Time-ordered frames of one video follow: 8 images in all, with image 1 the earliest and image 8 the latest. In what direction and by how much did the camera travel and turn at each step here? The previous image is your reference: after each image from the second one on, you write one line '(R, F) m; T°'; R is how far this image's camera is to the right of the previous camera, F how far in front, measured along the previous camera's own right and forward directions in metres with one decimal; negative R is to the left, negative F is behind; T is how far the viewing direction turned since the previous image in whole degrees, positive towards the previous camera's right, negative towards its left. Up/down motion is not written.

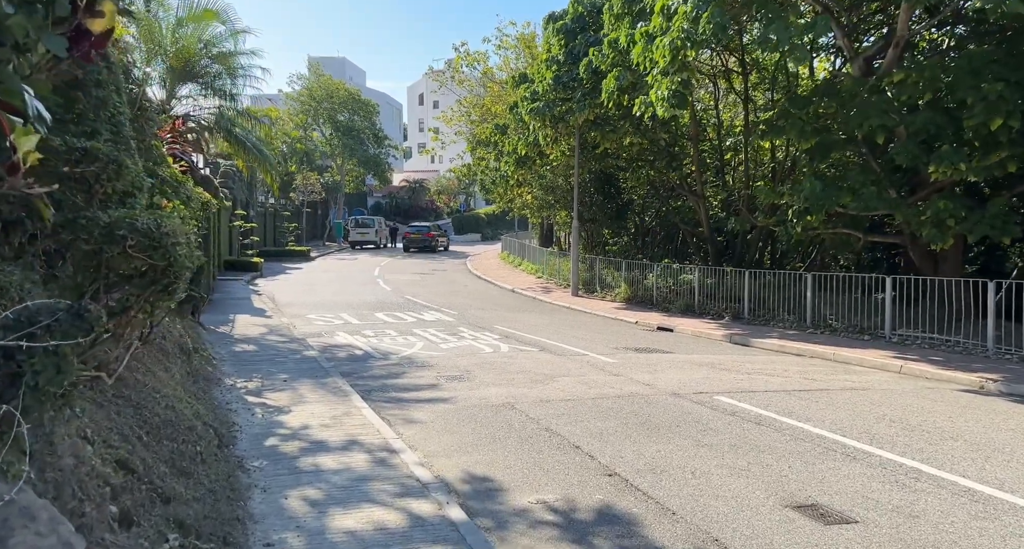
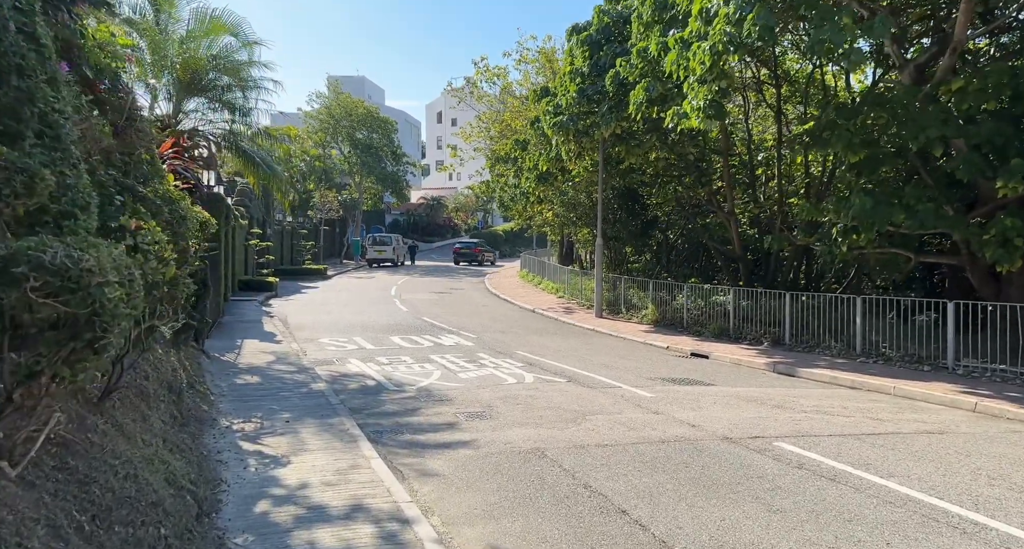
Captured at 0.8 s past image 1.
(-0.1, +0.8) m; -1°
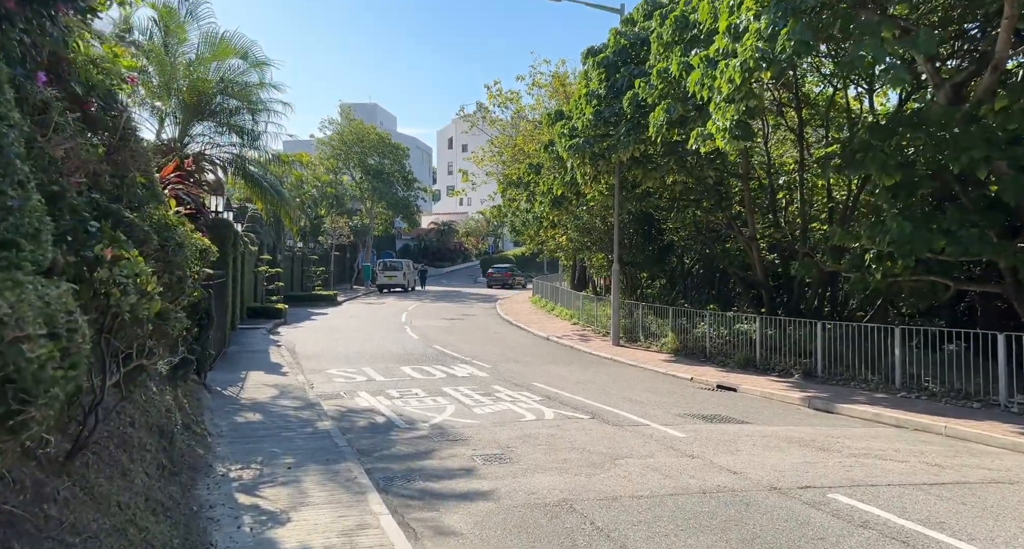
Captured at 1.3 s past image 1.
(-0.1, +0.6) m; -1°
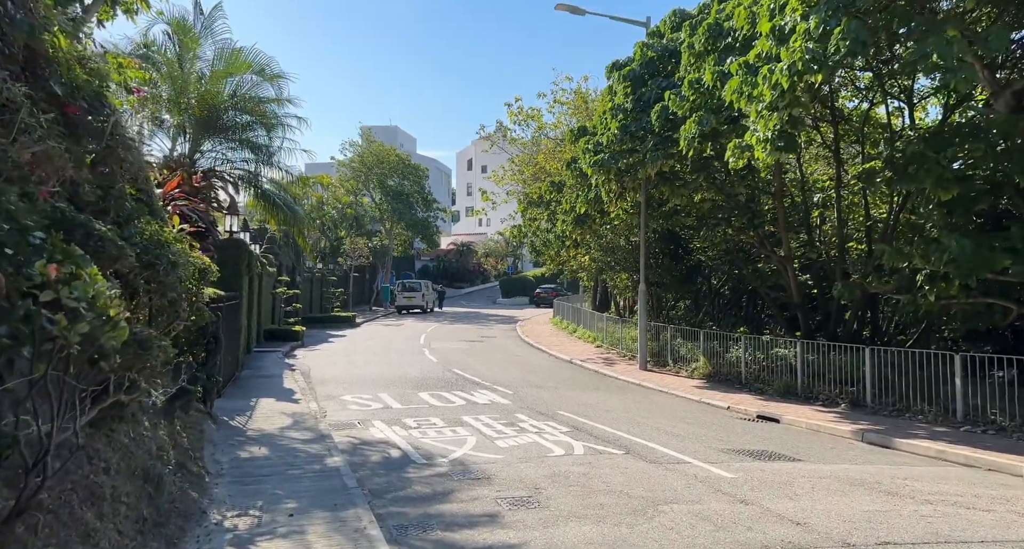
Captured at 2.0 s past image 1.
(-0.1, +0.7) m; -2°
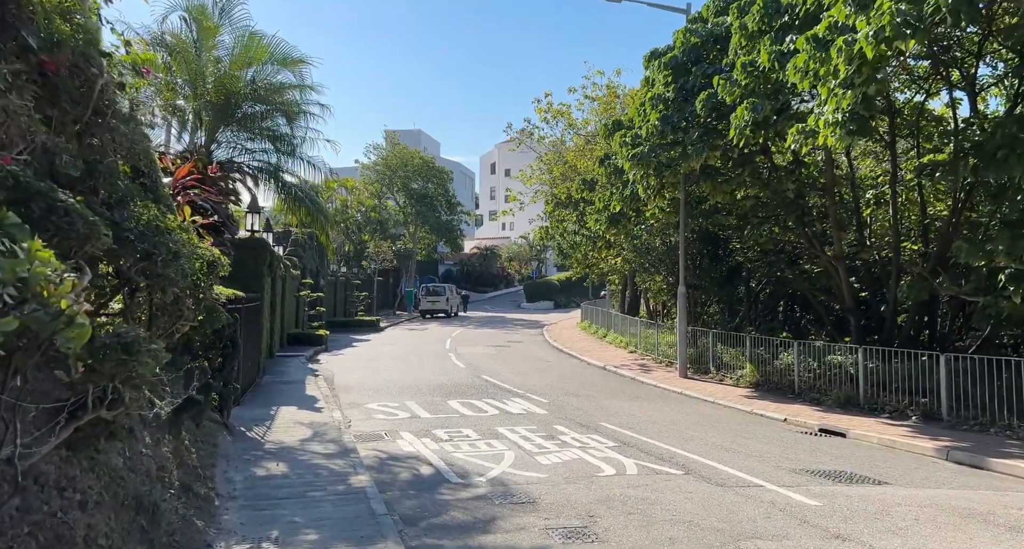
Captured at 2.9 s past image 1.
(-0.2, +0.9) m; -2°
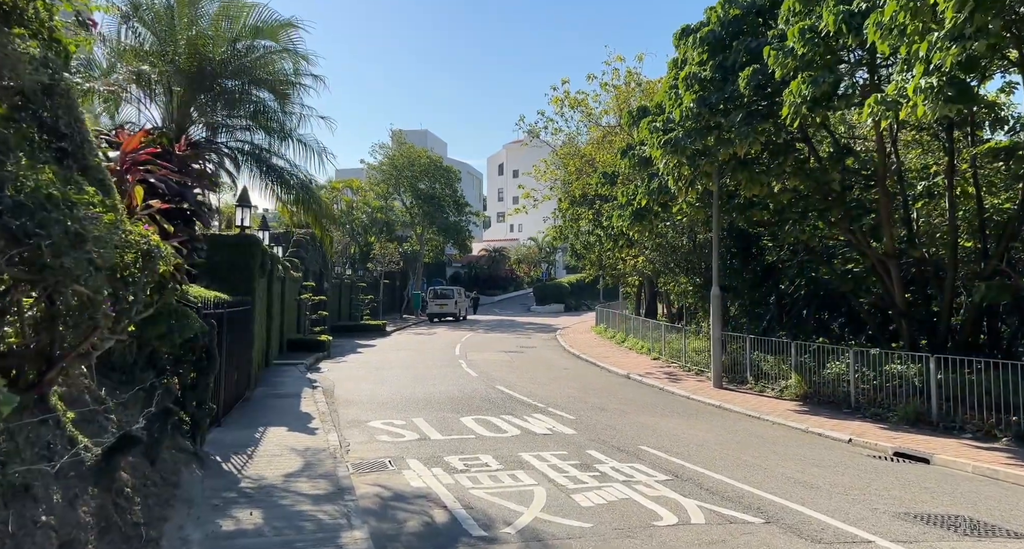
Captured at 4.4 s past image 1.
(-0.2, +1.6) m; -1°
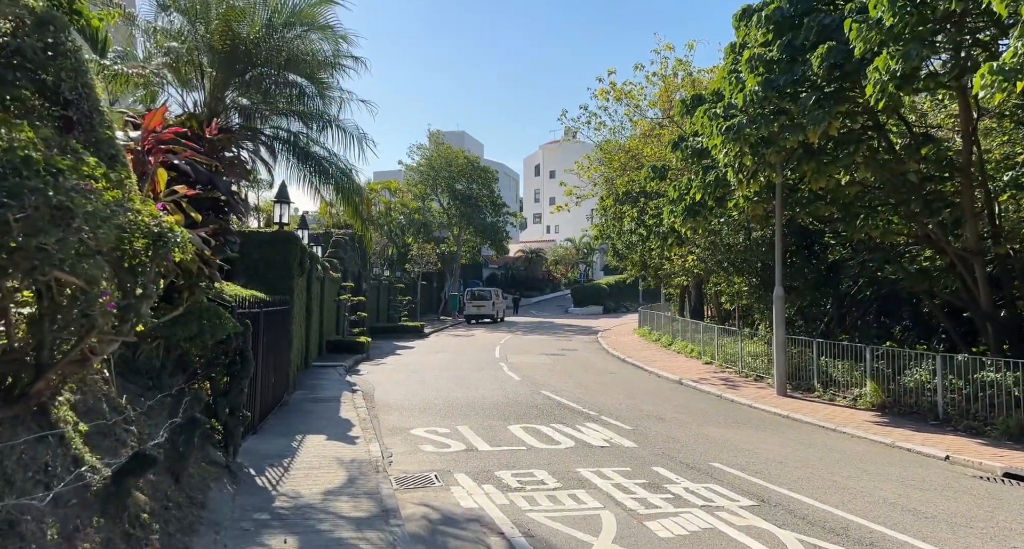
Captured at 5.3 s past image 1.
(-0.3, +0.8) m; -3°
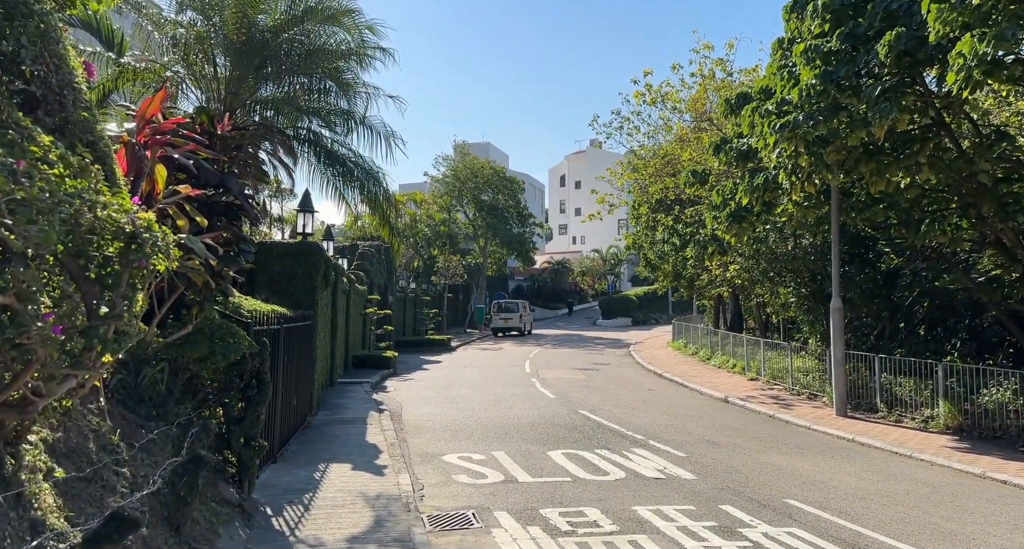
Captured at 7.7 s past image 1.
(-0.2, +0.9) m; -2°
